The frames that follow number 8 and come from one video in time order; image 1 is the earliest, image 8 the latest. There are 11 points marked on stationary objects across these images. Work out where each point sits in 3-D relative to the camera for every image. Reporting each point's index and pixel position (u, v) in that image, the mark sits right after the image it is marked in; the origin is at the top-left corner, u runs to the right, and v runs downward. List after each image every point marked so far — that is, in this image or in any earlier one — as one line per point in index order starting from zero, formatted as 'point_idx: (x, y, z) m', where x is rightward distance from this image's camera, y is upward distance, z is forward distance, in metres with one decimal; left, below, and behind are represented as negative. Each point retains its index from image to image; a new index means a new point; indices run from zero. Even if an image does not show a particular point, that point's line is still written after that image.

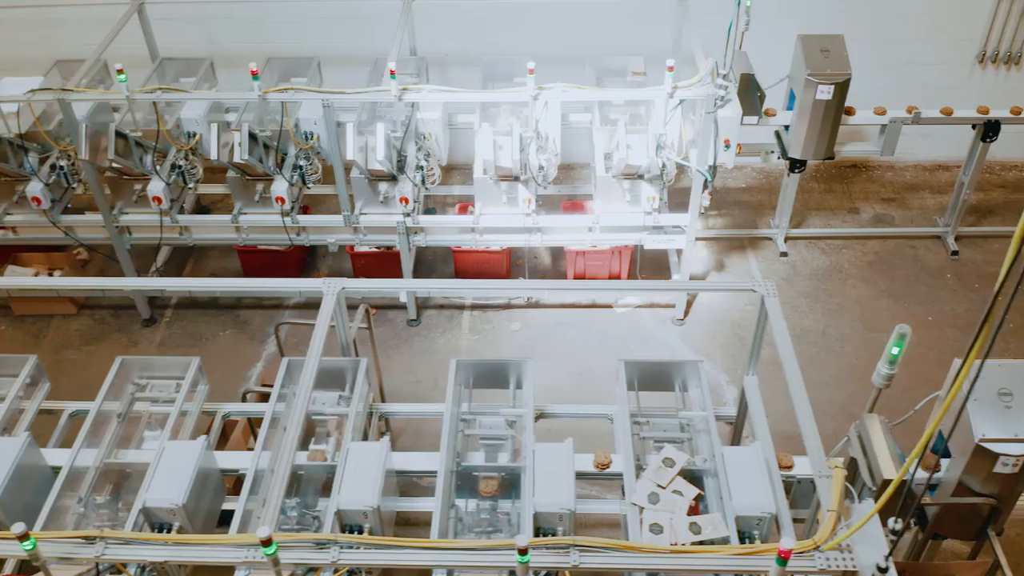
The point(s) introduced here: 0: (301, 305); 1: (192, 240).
0: (-1.3, -0.1, +5.2) m
1: (-1.8, +0.3, +4.8) m
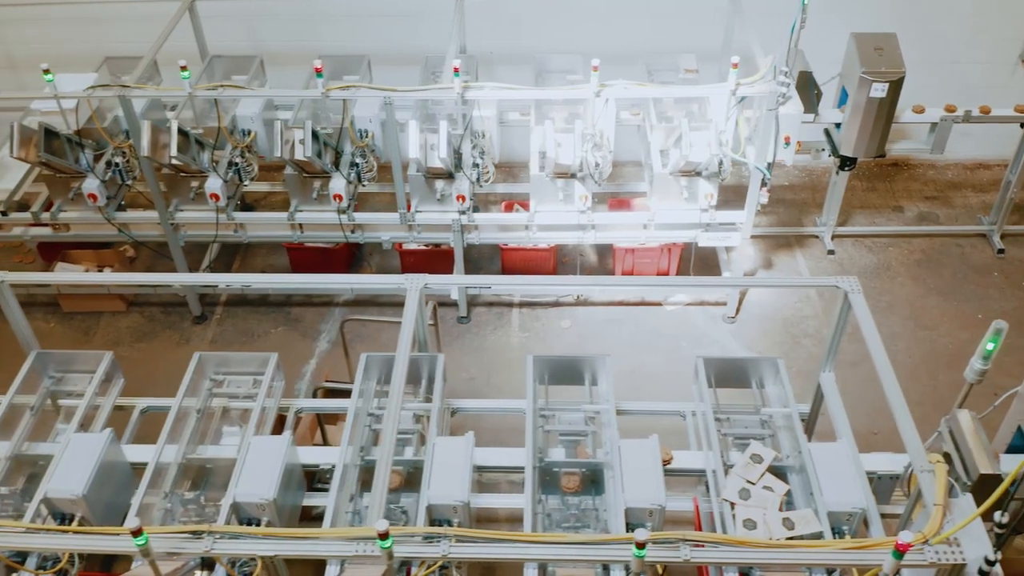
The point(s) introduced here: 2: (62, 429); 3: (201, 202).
0: (-1.0, -0.1, +5.2) m
1: (-1.5, +0.3, +4.8) m
2: (-1.8, -0.5, +3.4) m
3: (-1.7, +0.5, +4.7) m
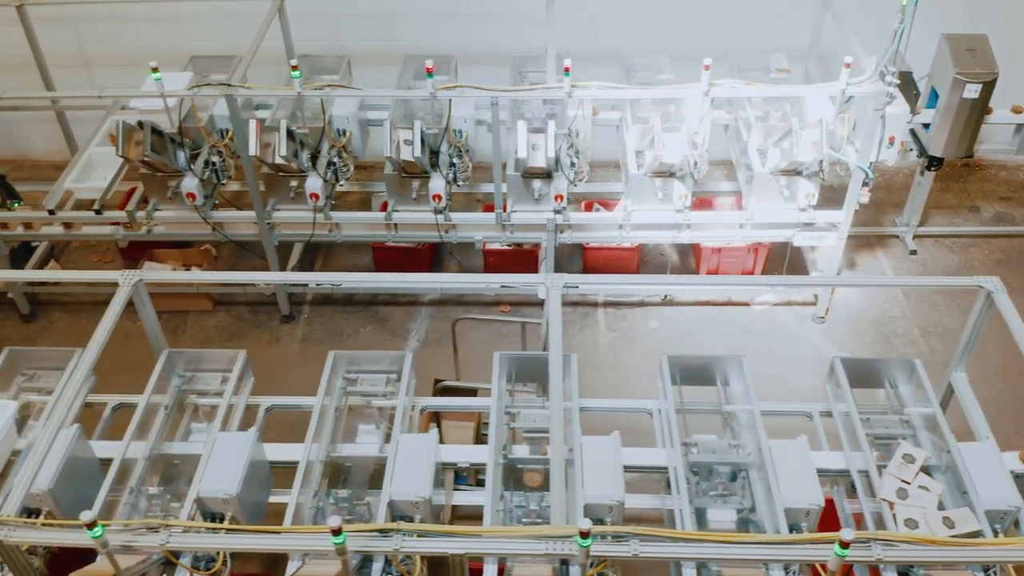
0: (-0.5, -0.1, +5.2) m
1: (-0.9, +0.3, +4.8) m
2: (-1.2, -0.5, +3.4) m
3: (-1.2, +0.5, +4.7) m
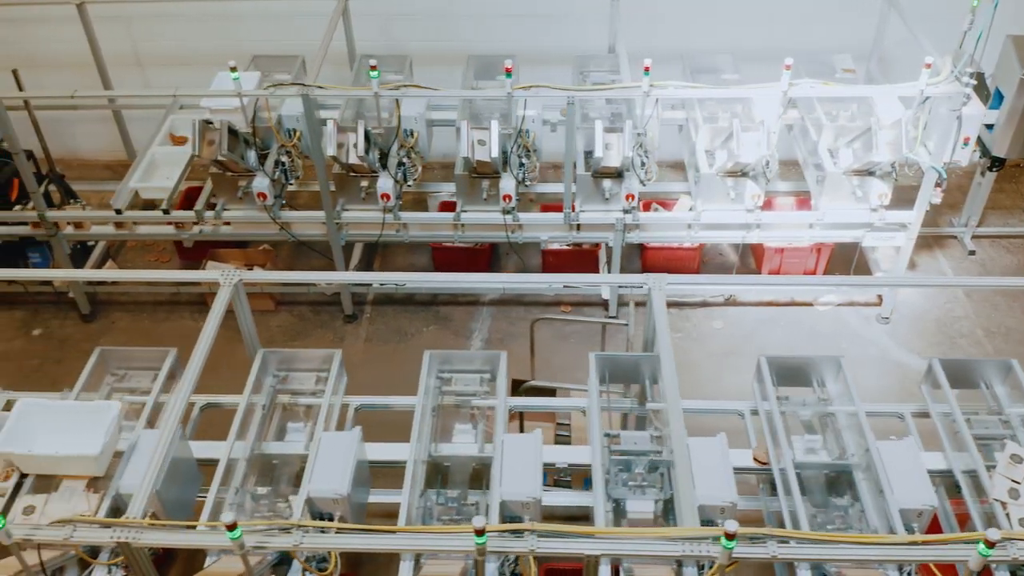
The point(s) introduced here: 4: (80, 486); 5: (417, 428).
0: (-0.1, -0.1, +5.2) m
1: (-0.6, +0.3, +4.8) m
2: (-0.9, -0.5, +3.3) m
3: (-0.8, +0.5, +4.7) m
4: (-1.5, -0.7, +3.0) m
5: (-0.4, -0.5, +3.2) m
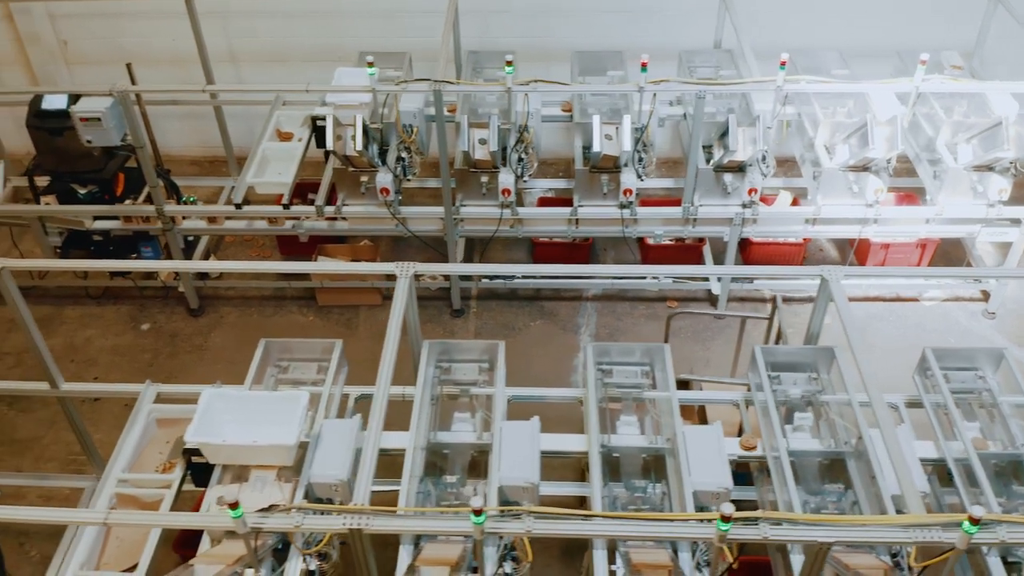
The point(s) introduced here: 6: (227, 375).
0: (+0.5, -0.1, +5.2) m
1: (+0.1, +0.3, +4.8) m
2: (-0.2, -0.5, +3.4) m
3: (-0.1, +0.5, +4.7) m
4: (-0.8, -0.7, +3.0) m
5: (+0.3, -0.5, +3.3) m
6: (-1.6, -0.5, +4.9) m
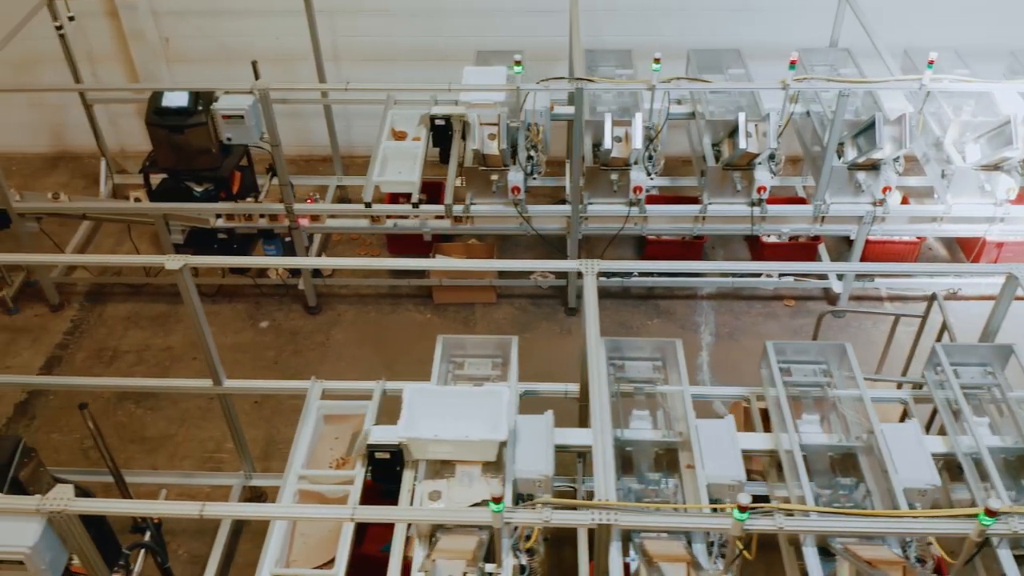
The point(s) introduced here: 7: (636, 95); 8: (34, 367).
0: (+1.2, 0.0, +5.2) m
1: (+0.8, +0.3, +4.8) m
2: (+0.5, -0.5, +3.4) m
3: (+0.6, +0.5, +4.7) m
4: (-0.1, -0.6, +3.0) m
5: (+1.0, -0.5, +3.3) m
6: (-0.9, -0.5, +4.9) m
7: (+0.7, +1.1, +4.9) m
8: (-2.7, -0.5, +4.9) m
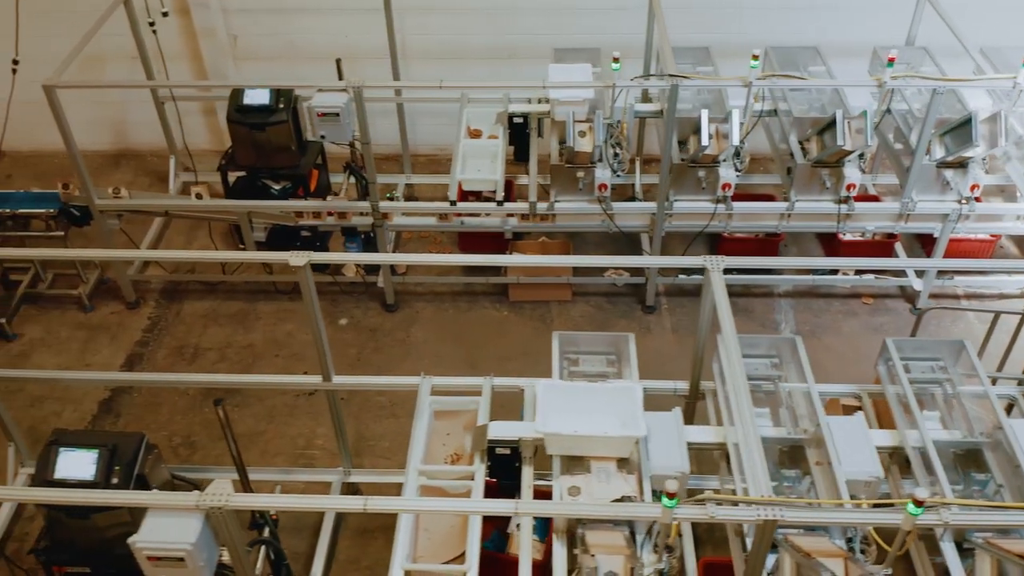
0: (+1.7, 0.0, +5.3) m
1: (+1.2, +0.3, +4.8) m
2: (+1.0, -0.5, +3.4) m
3: (+1.0, +0.5, +4.7) m
4: (+0.3, -0.6, +3.0) m
5: (+1.5, -0.5, +3.3) m
6: (-0.4, -0.5, +4.9) m
7: (+1.2, +1.1, +4.9) m
8: (-2.3, -0.4, +4.9) m
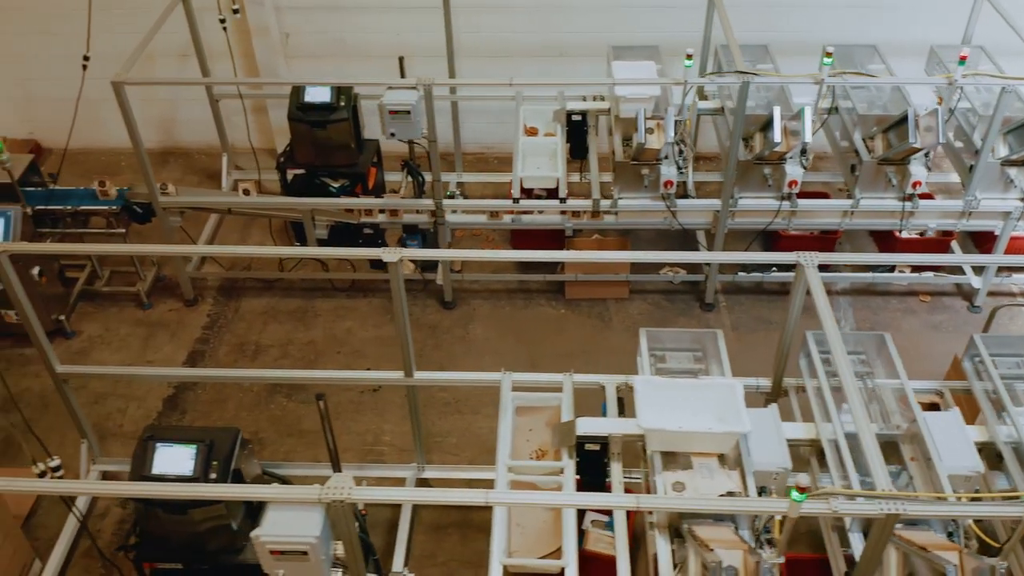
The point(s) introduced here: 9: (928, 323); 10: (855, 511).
0: (+2.0, 0.0, +5.3) m
1: (+1.6, +0.4, +4.8) m
2: (+1.3, -0.5, +3.4) m
3: (+1.4, +0.5, +4.7) m
4: (+0.7, -0.6, +3.1) m
5: (+1.8, -0.5, +3.3) m
6: (-0.1, -0.4, +4.9) m
7: (+1.5, +1.1, +4.9) m
8: (-1.9, -0.4, +5.0) m
9: (+2.4, -0.2, +5.0) m
10: (+1.0, -0.6, +2.5) m
